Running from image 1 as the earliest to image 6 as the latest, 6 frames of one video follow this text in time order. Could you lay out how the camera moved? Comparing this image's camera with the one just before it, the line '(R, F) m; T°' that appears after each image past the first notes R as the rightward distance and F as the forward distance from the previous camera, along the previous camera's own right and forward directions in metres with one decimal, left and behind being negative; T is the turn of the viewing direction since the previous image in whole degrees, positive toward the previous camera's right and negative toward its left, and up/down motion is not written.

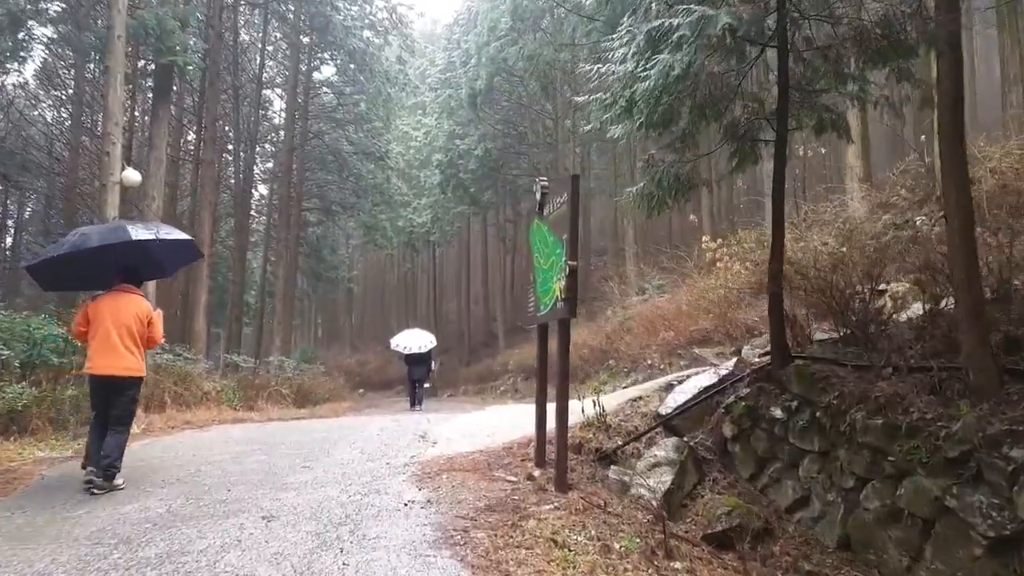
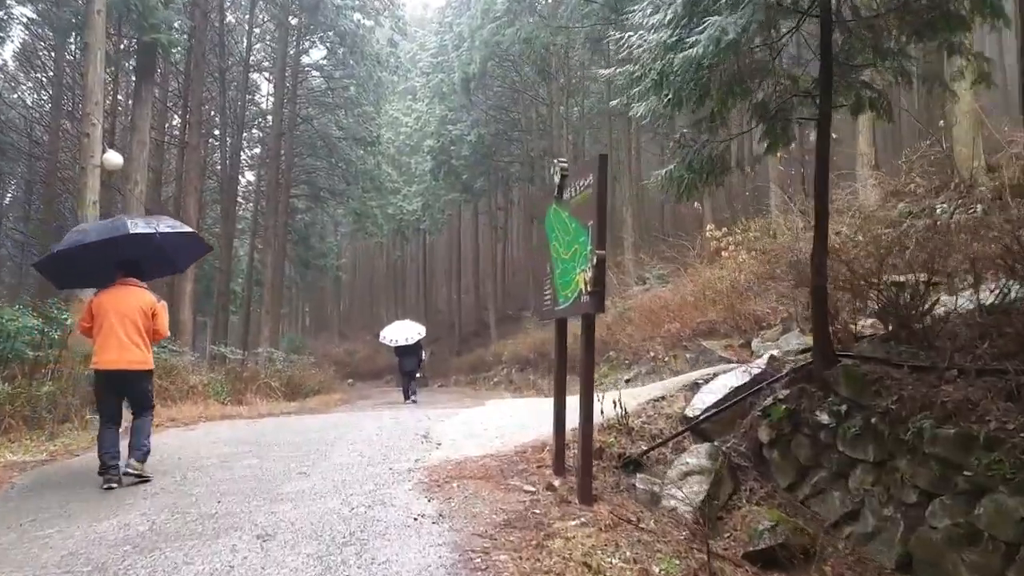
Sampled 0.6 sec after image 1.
(-0.2, +0.5) m; +1°
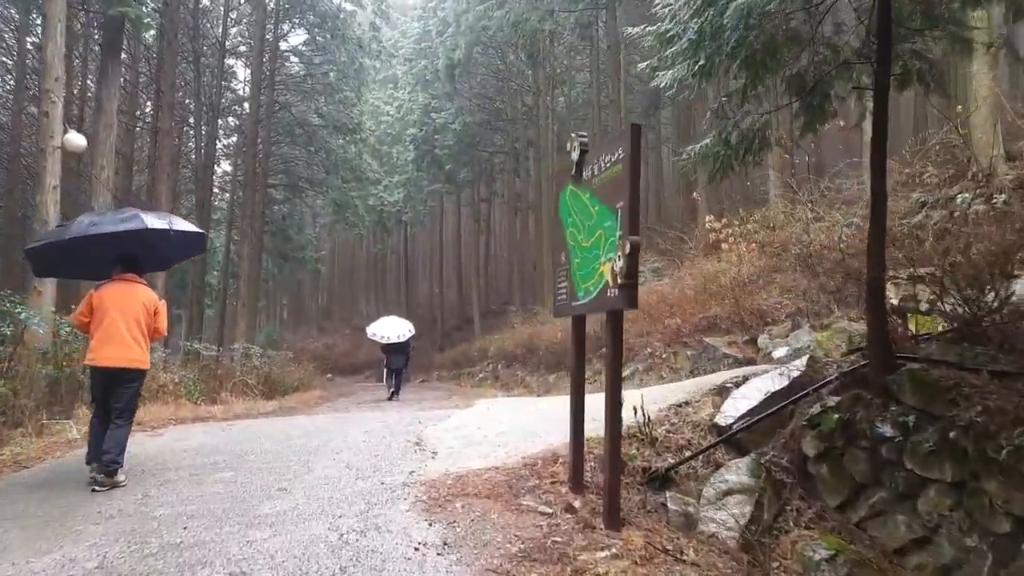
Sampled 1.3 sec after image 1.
(-0.2, +0.7) m; +2°
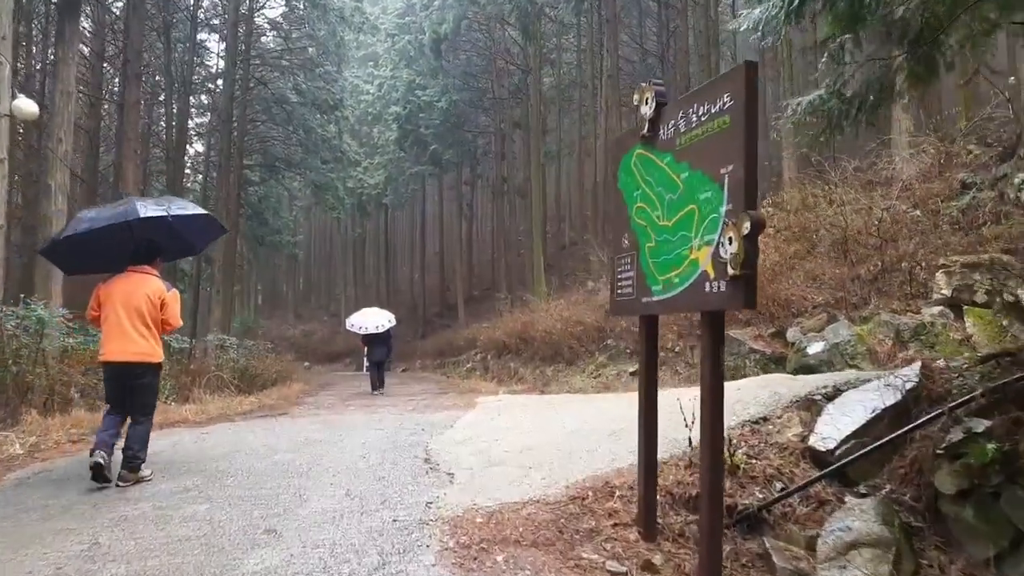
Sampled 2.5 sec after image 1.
(-0.4, +1.1) m; +2°
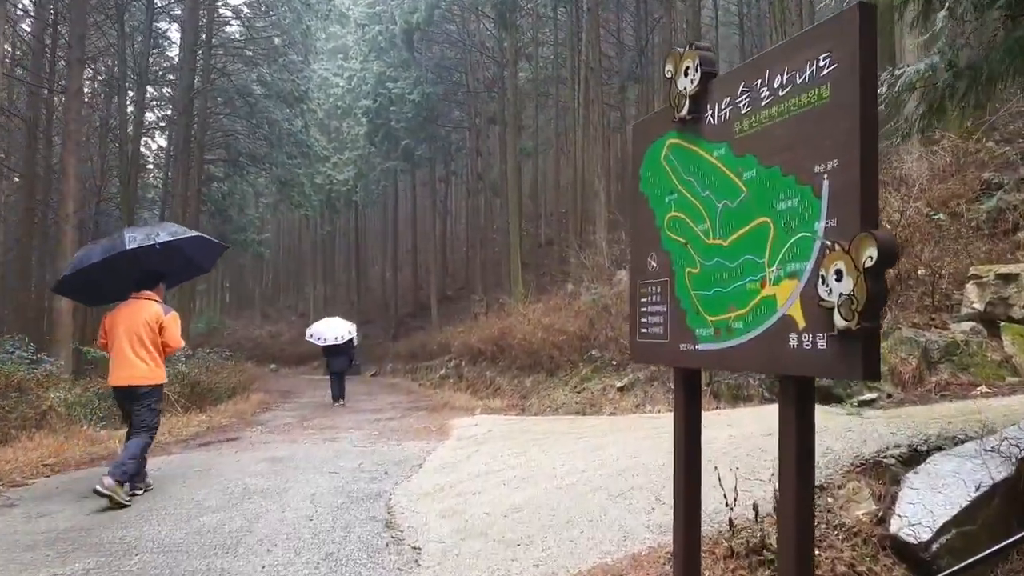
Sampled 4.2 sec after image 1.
(0.0, +1.1) m; +2°
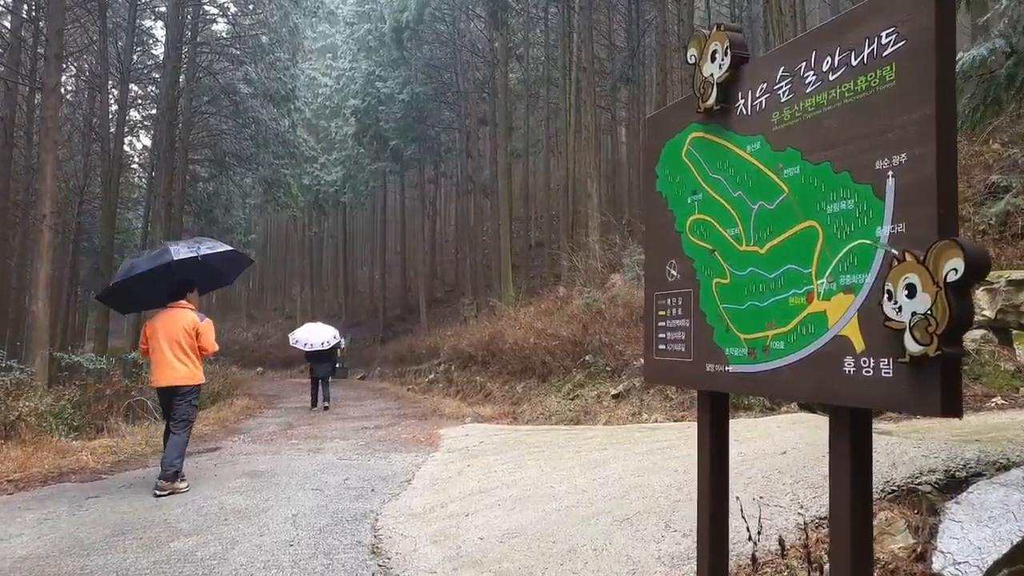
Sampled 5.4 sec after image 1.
(0.0, +0.3) m; +1°
